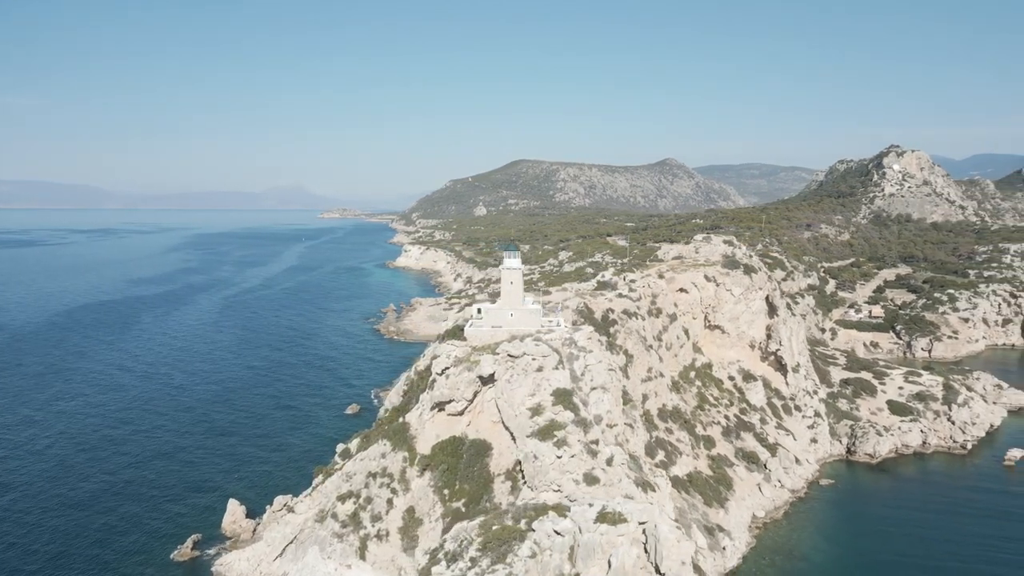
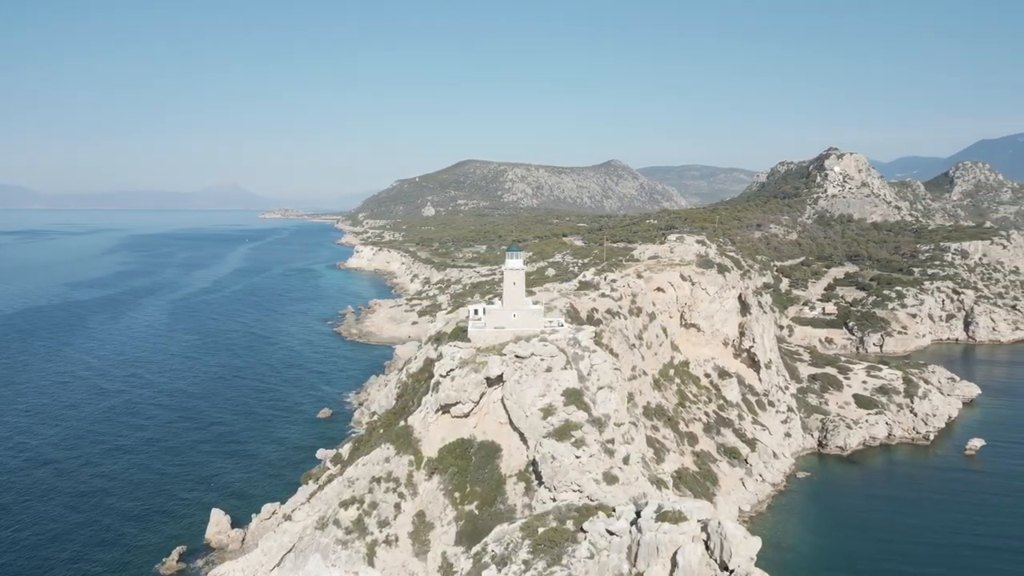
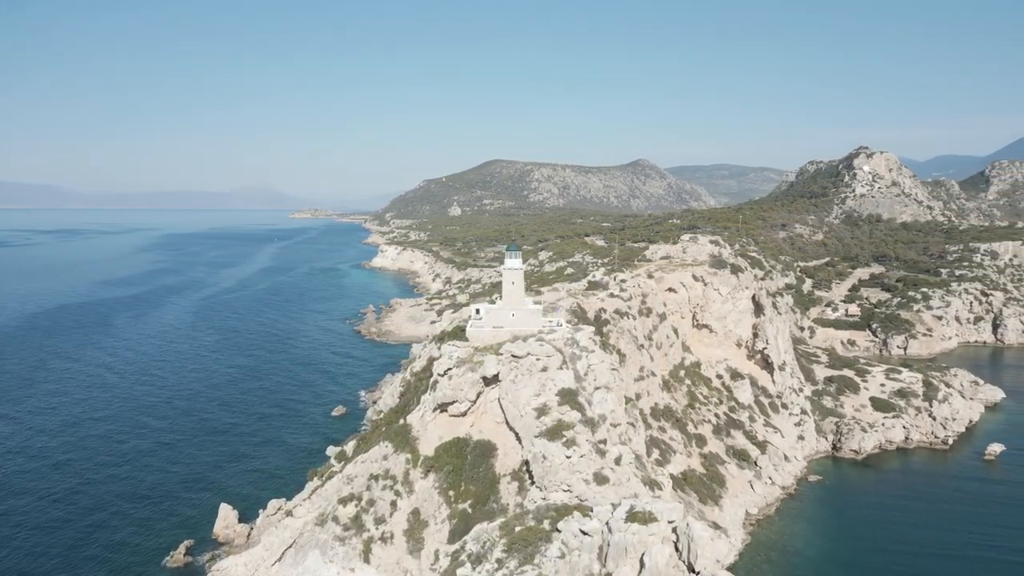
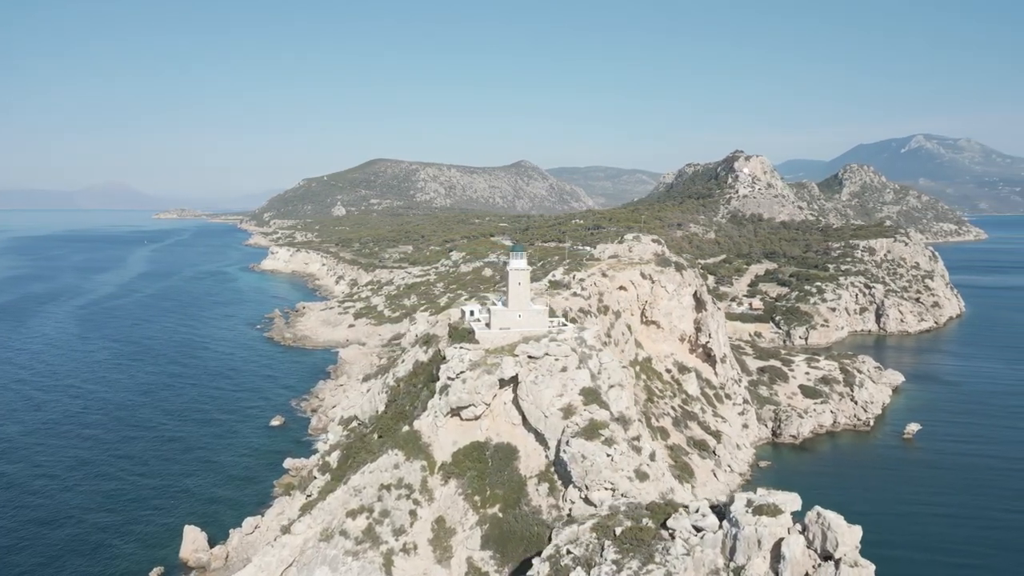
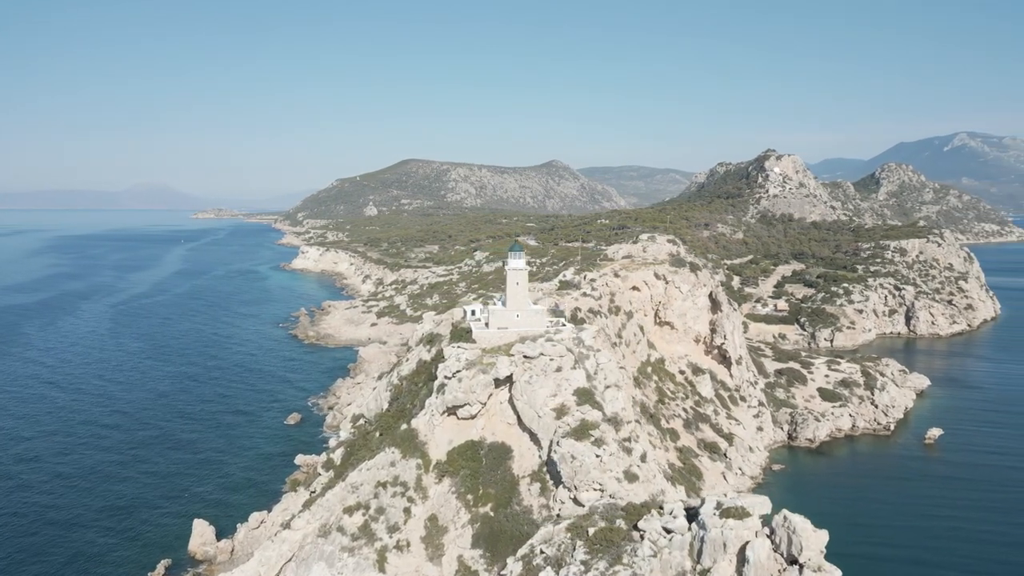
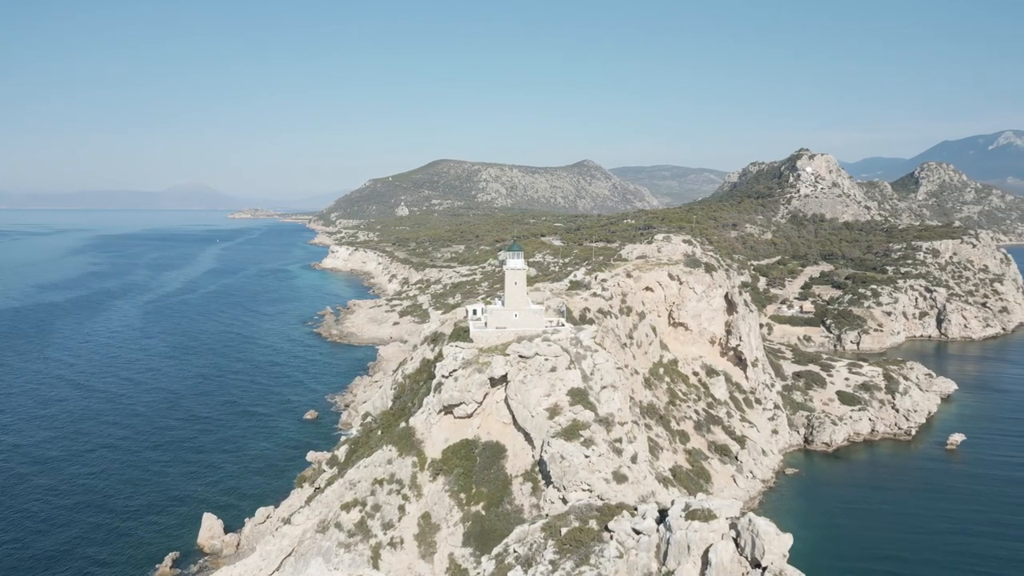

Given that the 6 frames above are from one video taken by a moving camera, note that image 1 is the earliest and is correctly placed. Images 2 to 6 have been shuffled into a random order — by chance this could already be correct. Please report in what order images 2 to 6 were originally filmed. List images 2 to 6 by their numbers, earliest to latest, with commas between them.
3, 2, 6, 5, 4
